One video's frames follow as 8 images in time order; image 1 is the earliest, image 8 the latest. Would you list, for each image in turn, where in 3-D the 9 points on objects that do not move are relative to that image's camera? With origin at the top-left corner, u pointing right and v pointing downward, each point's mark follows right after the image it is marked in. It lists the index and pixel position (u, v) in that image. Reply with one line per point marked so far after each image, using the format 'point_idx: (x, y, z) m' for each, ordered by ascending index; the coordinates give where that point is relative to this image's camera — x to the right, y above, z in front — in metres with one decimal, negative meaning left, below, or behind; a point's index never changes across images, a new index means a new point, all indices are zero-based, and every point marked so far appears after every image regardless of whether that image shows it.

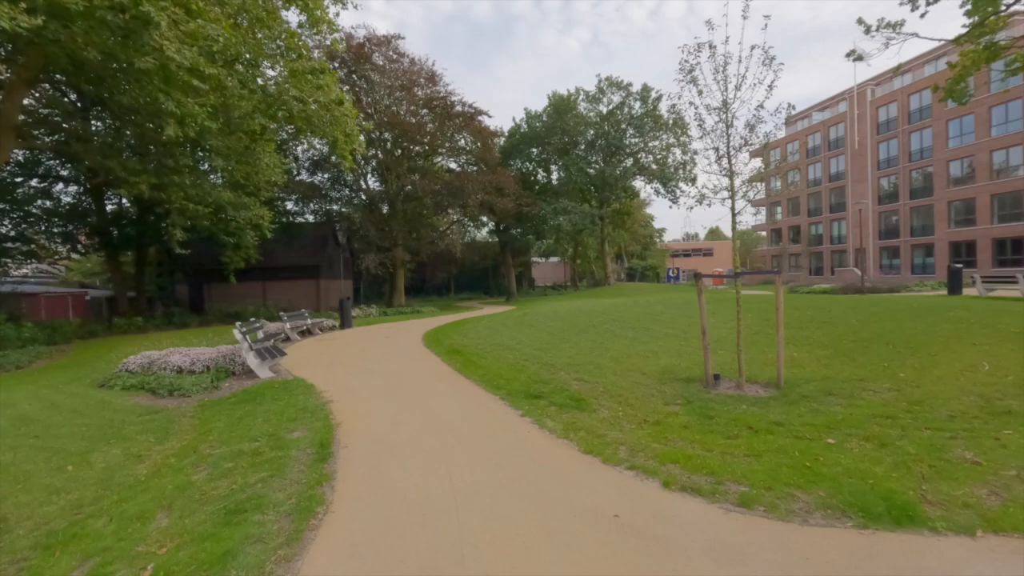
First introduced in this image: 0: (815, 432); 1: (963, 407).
0: (+2.5, -1.2, +5.3) m
1: (+4.6, -1.1, +6.4) m
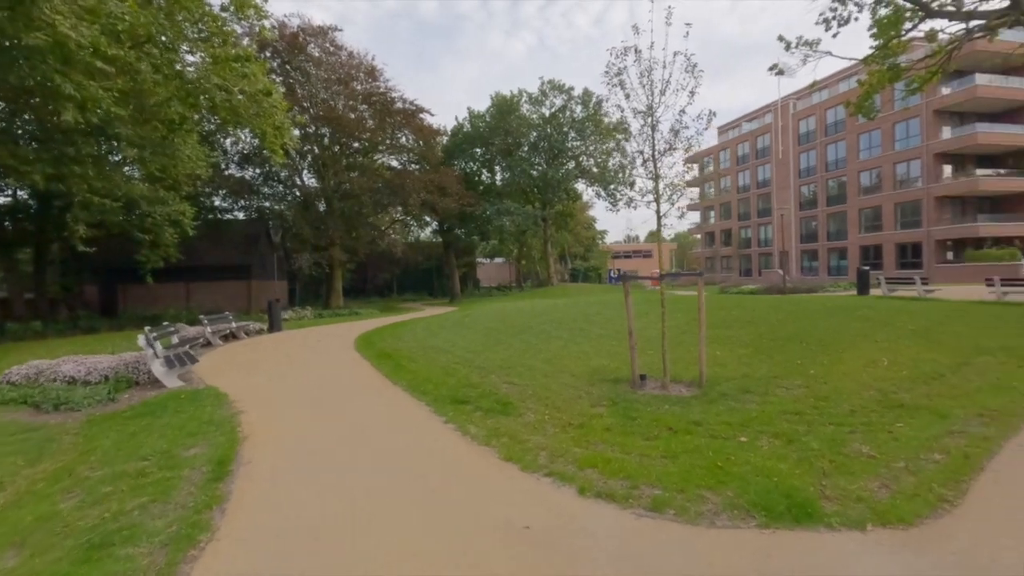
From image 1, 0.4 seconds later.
0: (+1.9, -1.2, +5.5) m
1: (+3.8, -1.2, +6.8) m
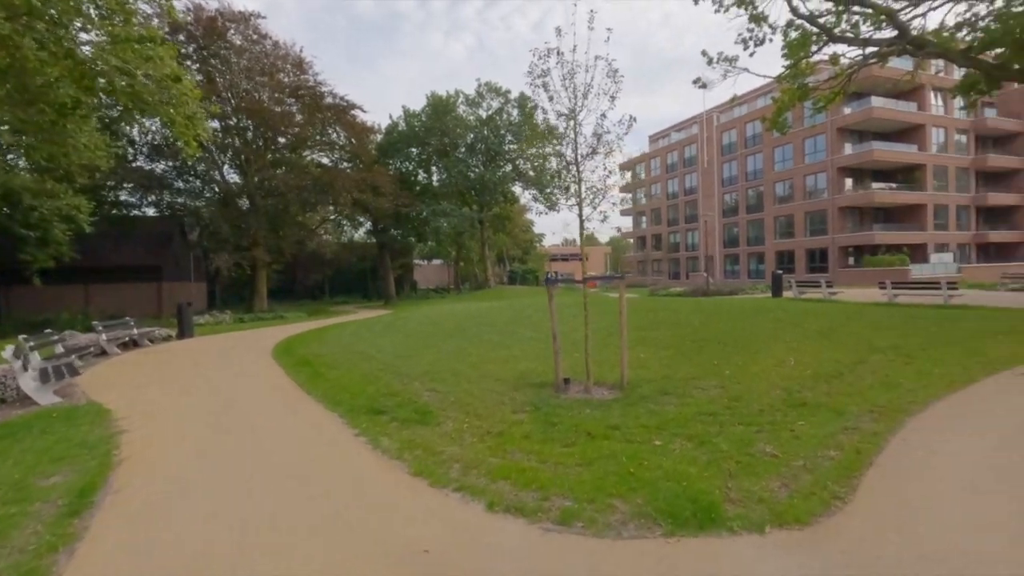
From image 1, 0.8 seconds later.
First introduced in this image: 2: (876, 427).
0: (+1.2, -1.3, +5.6) m
1: (+3.0, -1.3, +7.1) m
2: (+3.6, -1.3, +6.2) m
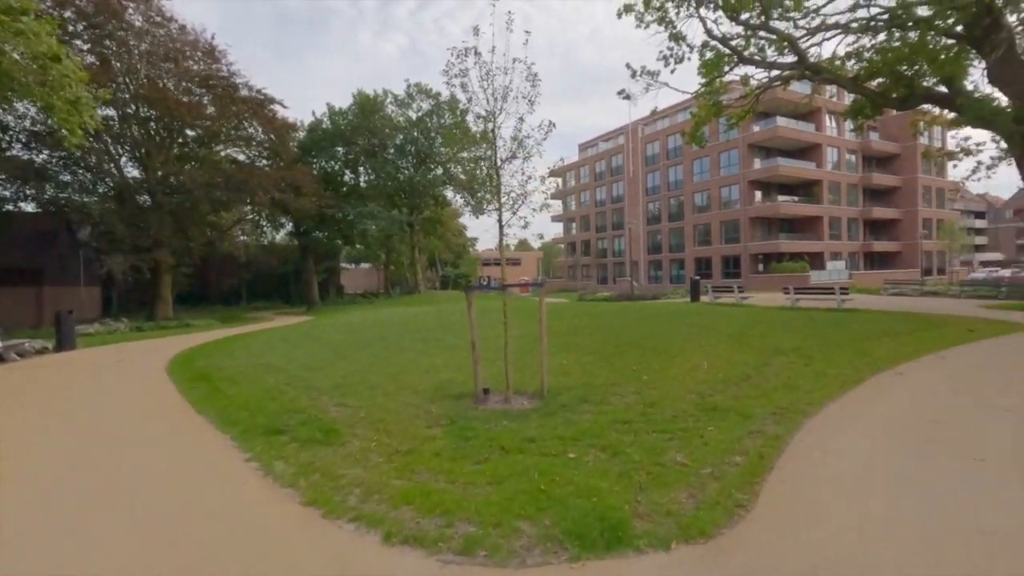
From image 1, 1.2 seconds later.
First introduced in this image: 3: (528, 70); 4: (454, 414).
0: (+0.4, -1.4, +5.5) m
1: (+2.0, -1.4, +7.2) m
2: (+2.8, -1.5, +6.4) m
3: (+0.2, +2.7, +7.7) m
4: (-0.6, -1.3, +6.4) m
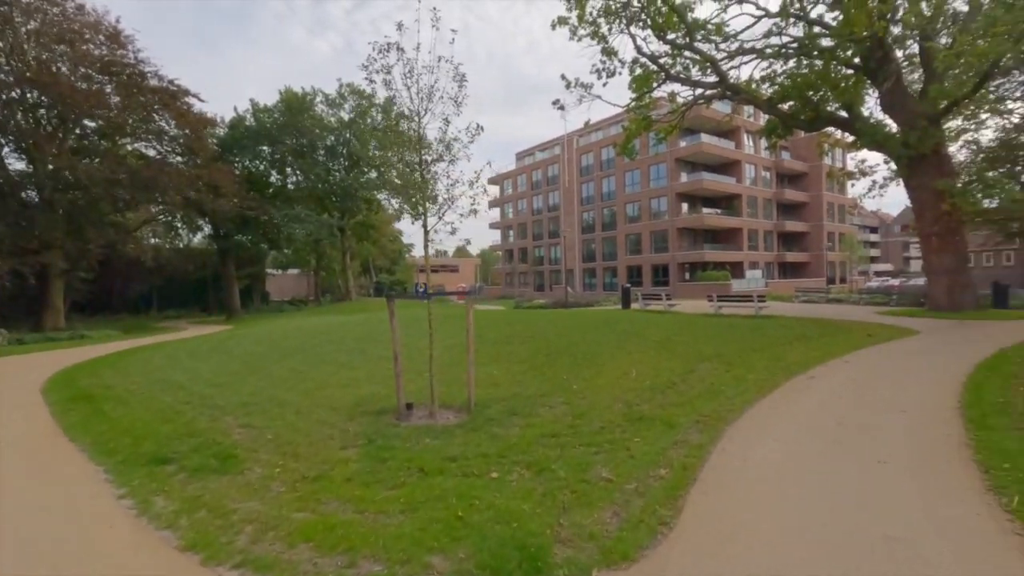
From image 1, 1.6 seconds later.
0: (-0.2, -1.5, +5.2) m
1: (+1.2, -1.5, +7.1) m
2: (+2.0, -1.6, +6.4) m
3: (-0.7, +2.6, +7.4) m
4: (-1.4, -1.4, +6.0) m
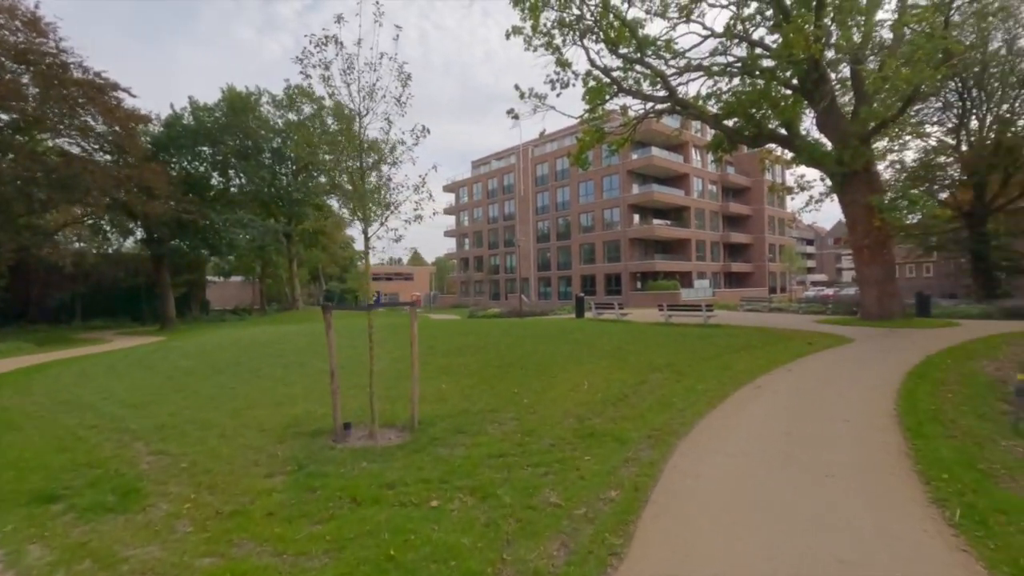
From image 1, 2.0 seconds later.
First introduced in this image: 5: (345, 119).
0: (-0.7, -1.6, +4.8) m
1: (+0.6, -1.6, +6.8) m
2: (+1.4, -1.7, +6.1) m
3: (-1.3, +2.5, +7.1) m
4: (-1.9, -1.5, +5.5) m
5: (-2.5, +2.5, +9.0) m
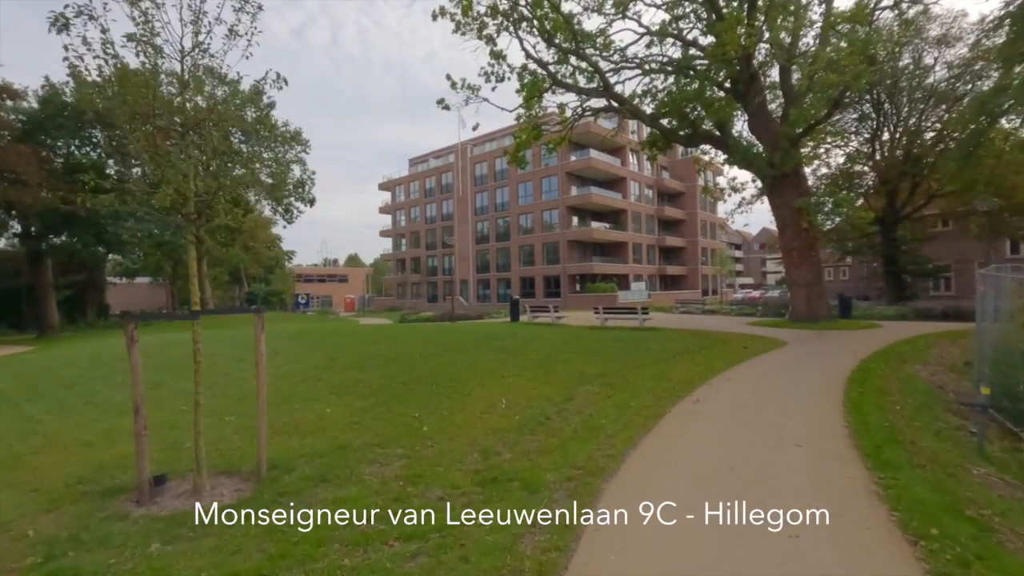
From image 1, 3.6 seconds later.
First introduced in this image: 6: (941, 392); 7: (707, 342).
0: (-1.5, -1.6, +3.2) m
1: (-0.4, -1.7, +5.3) m
2: (+0.5, -1.7, +4.7) m
3: (-2.3, +2.5, +5.4) m
4: (-2.7, -1.5, +3.8) m
5: (-3.7, +2.5, +7.2) m
6: (+6.8, -1.7, +9.7) m
7: (+5.2, -1.5, +16.1) m
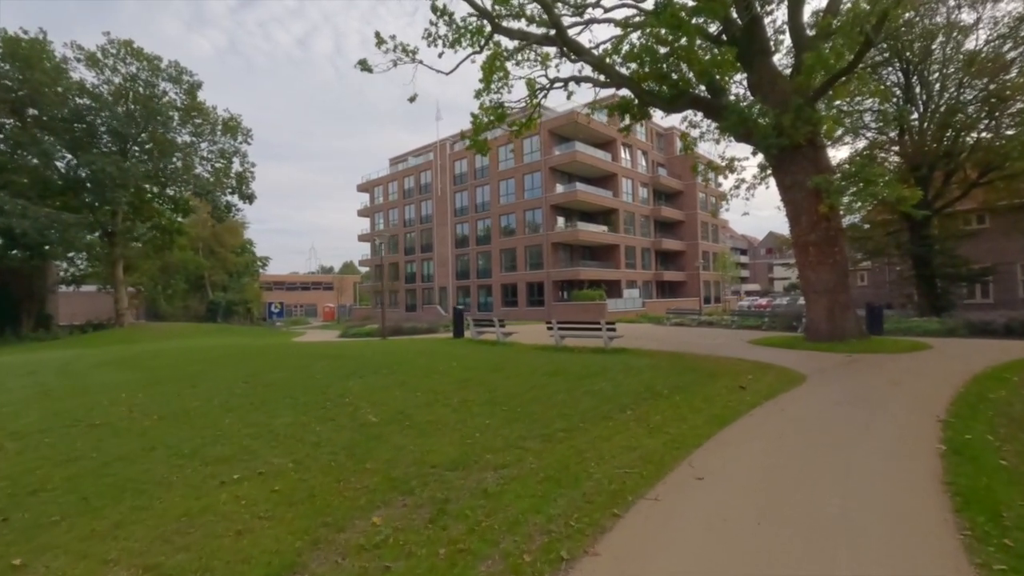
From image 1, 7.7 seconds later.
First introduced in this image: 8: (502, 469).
0: (-3.7, -1.6, -2.0) m
1: (-2.6, -1.7, +0.1) m
2: (-1.7, -1.7, -0.5) m
3: (-4.5, +2.4, +0.2) m
4: (-4.9, -1.5, -1.4) m
5: (-5.9, +2.4, +2.1) m
6: (+4.7, -1.7, +4.3) m
7: (+3.2, -1.6, +10.8) m
8: (-0.1, -1.6, +5.6) m
